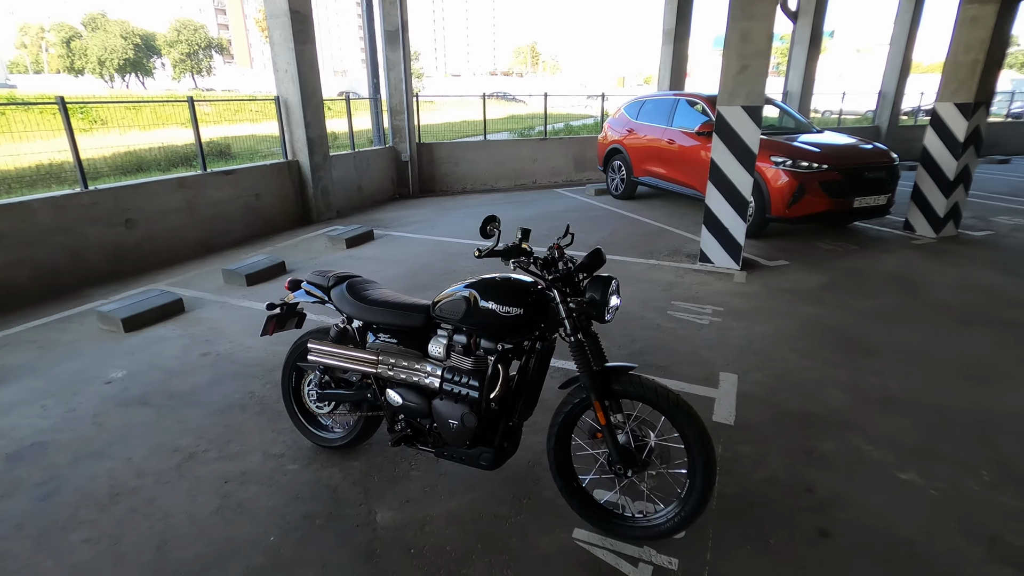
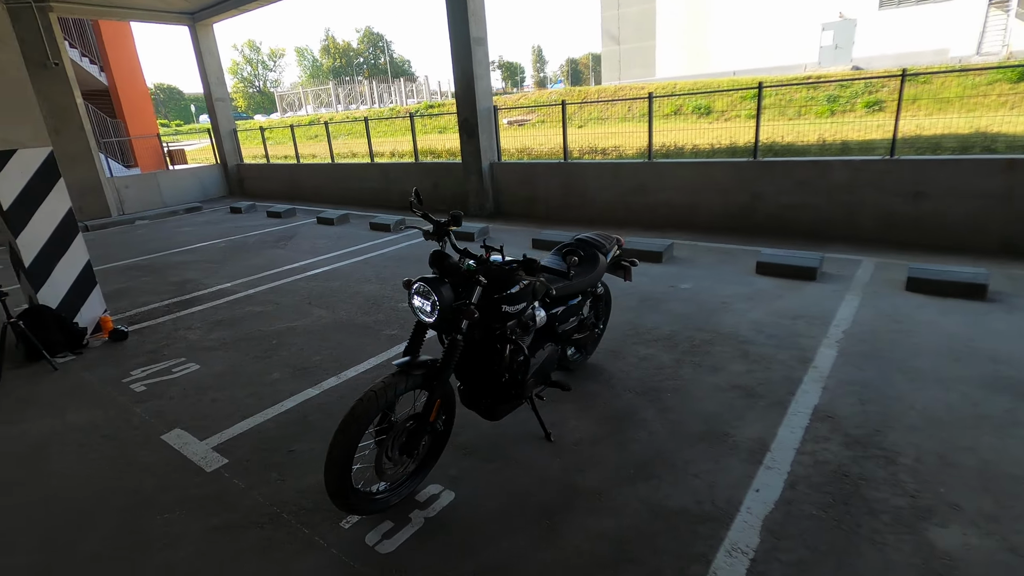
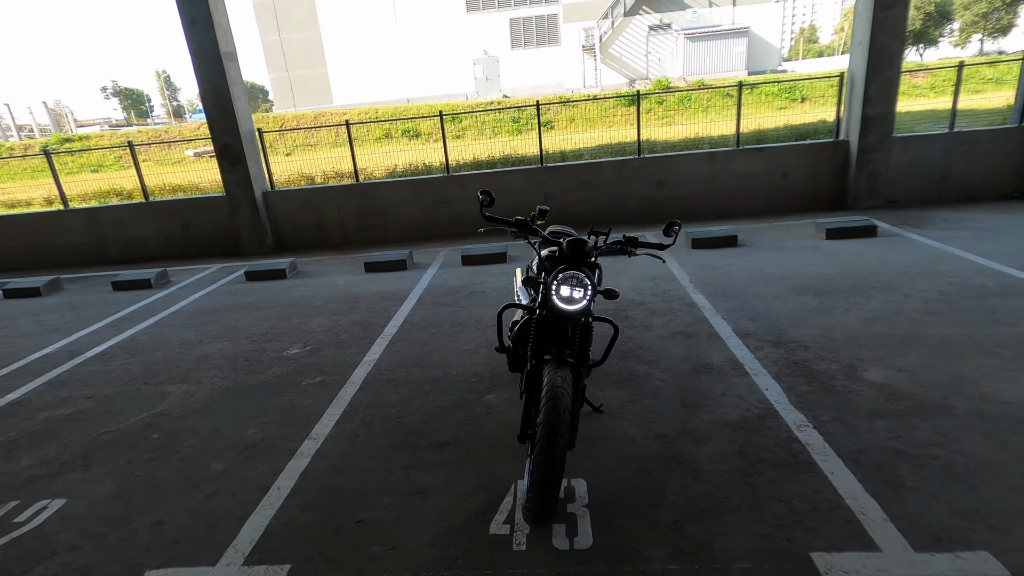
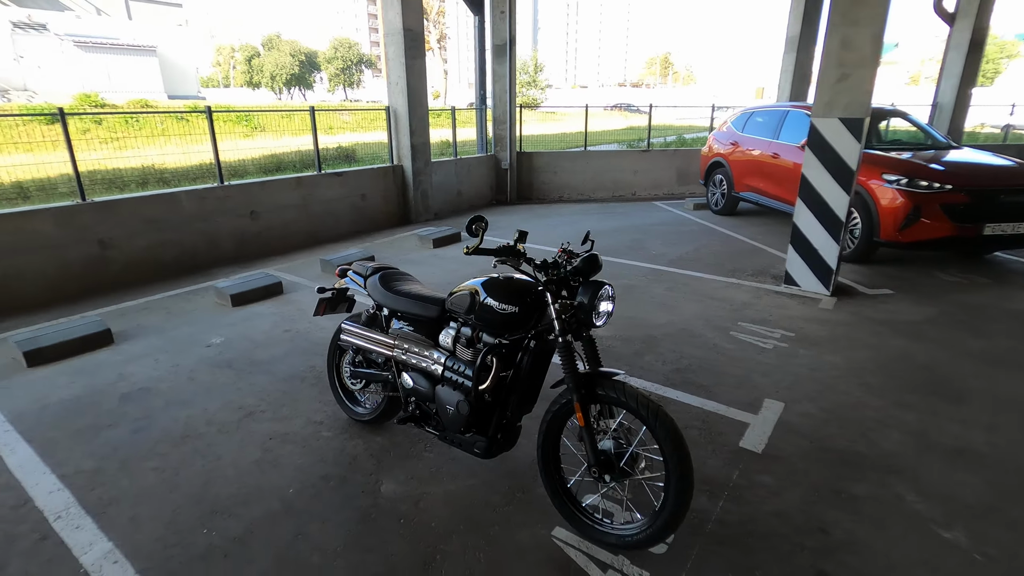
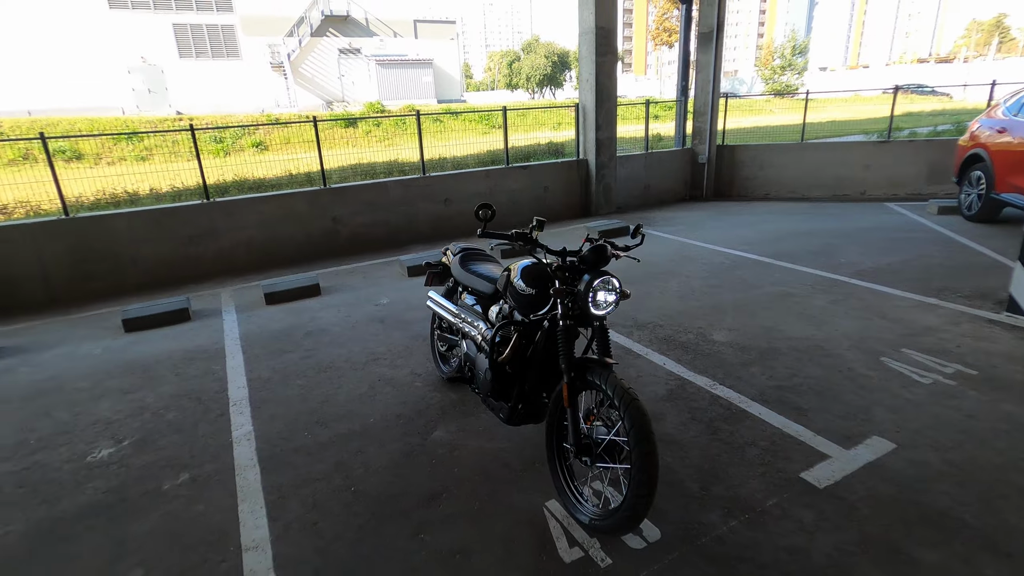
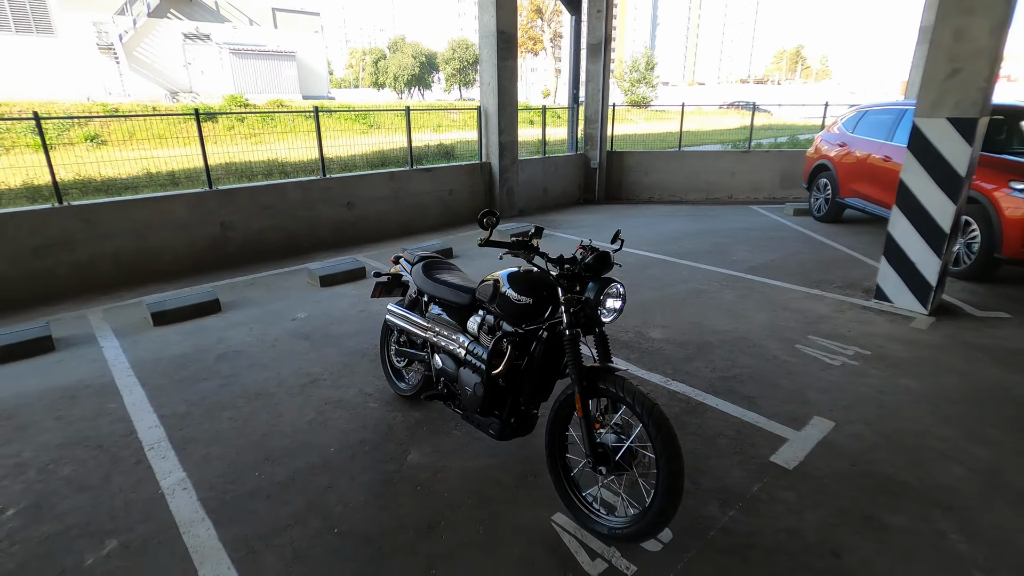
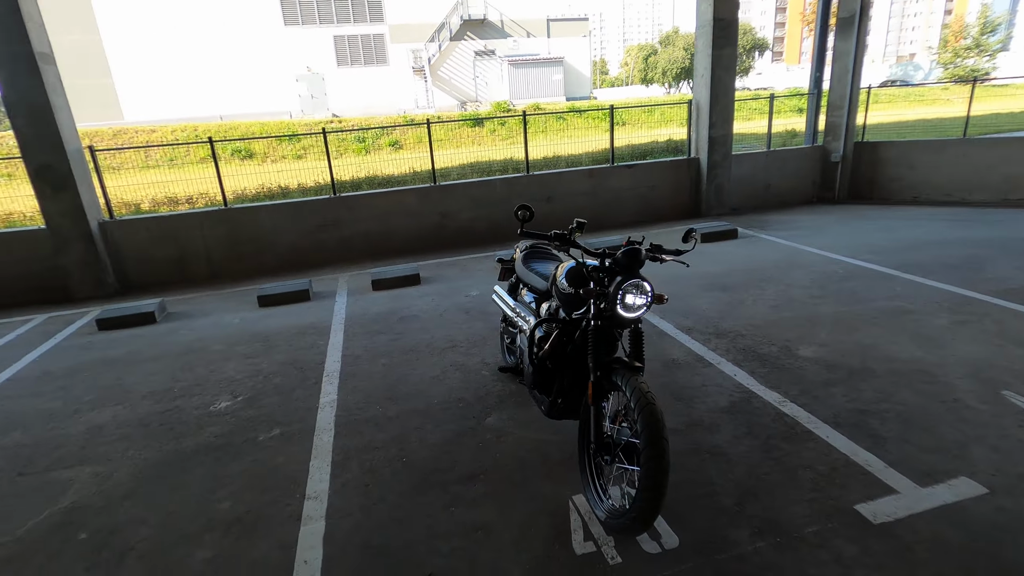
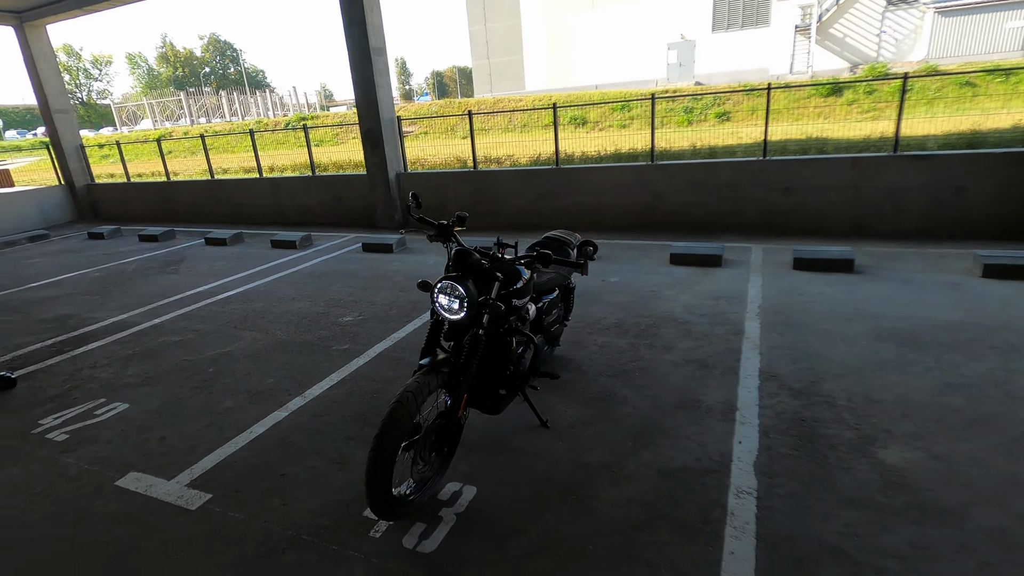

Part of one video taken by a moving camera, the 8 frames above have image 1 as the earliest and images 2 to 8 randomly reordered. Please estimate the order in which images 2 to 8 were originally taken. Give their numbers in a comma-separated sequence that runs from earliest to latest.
4, 6, 5, 7, 3, 8, 2
